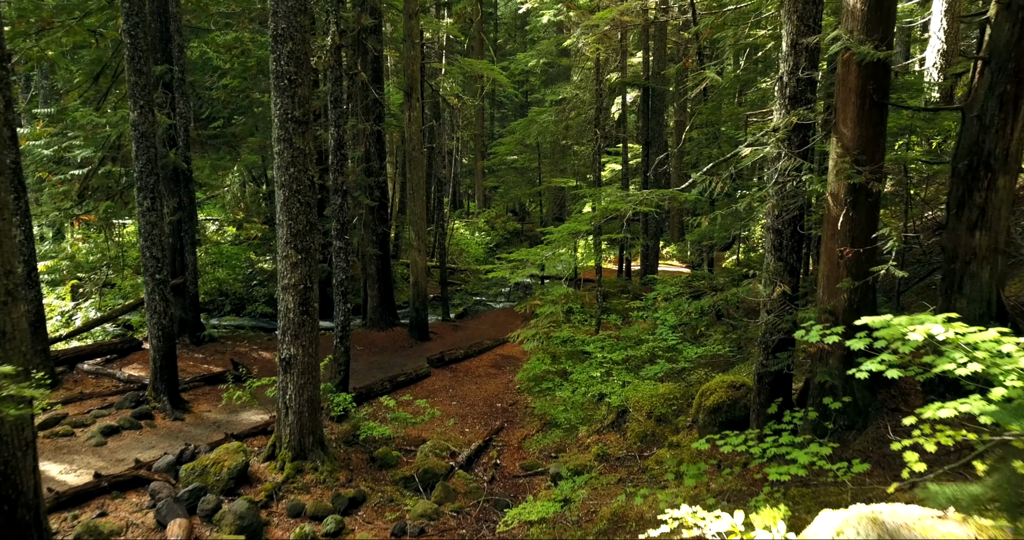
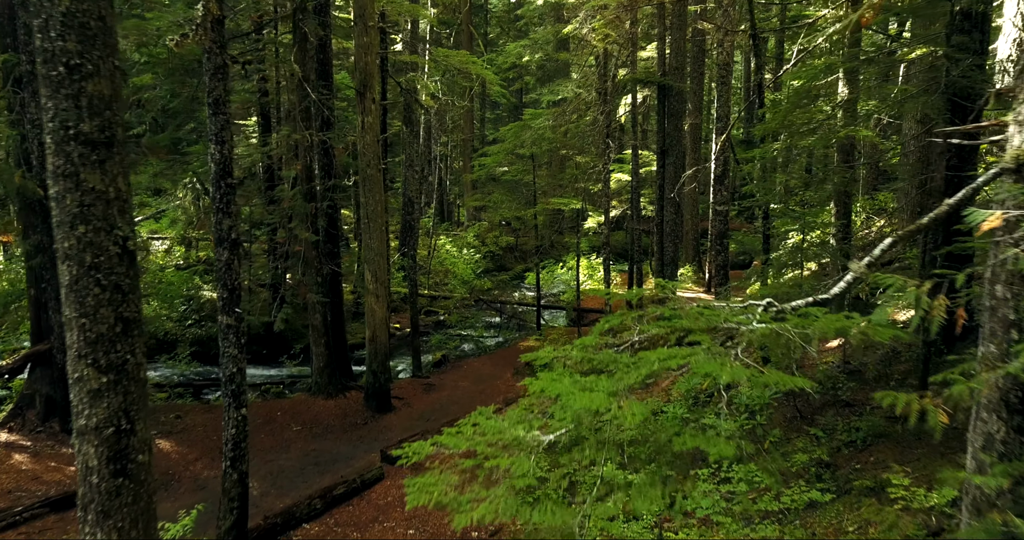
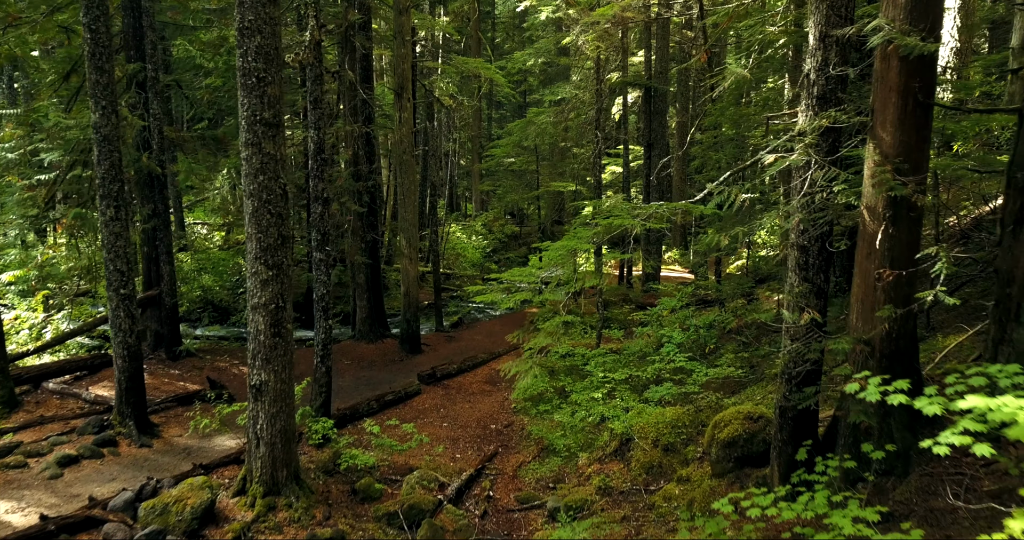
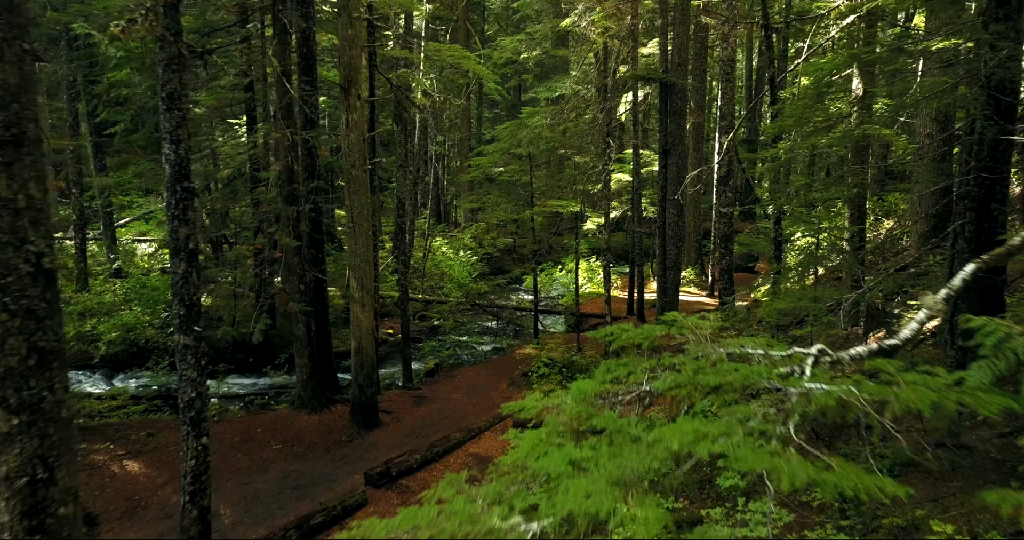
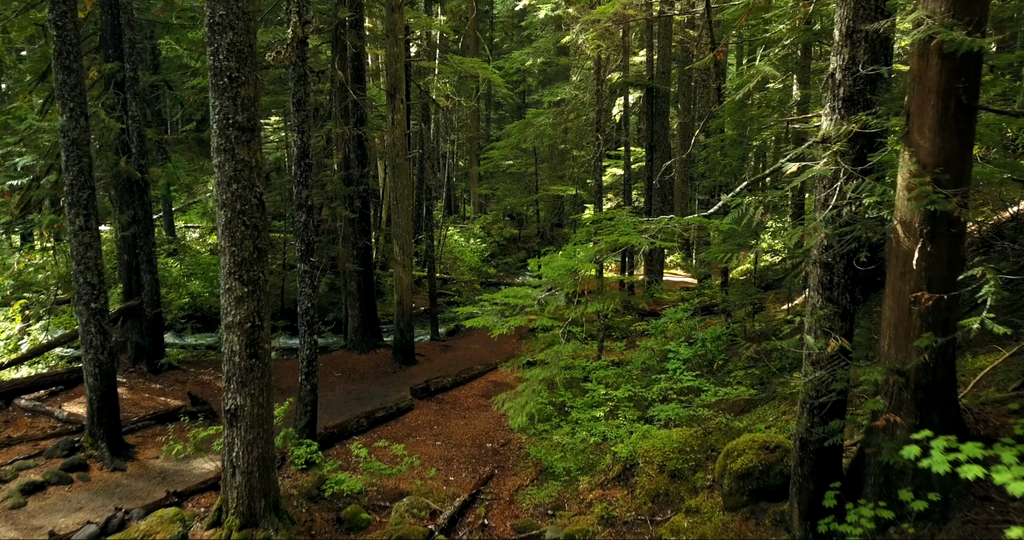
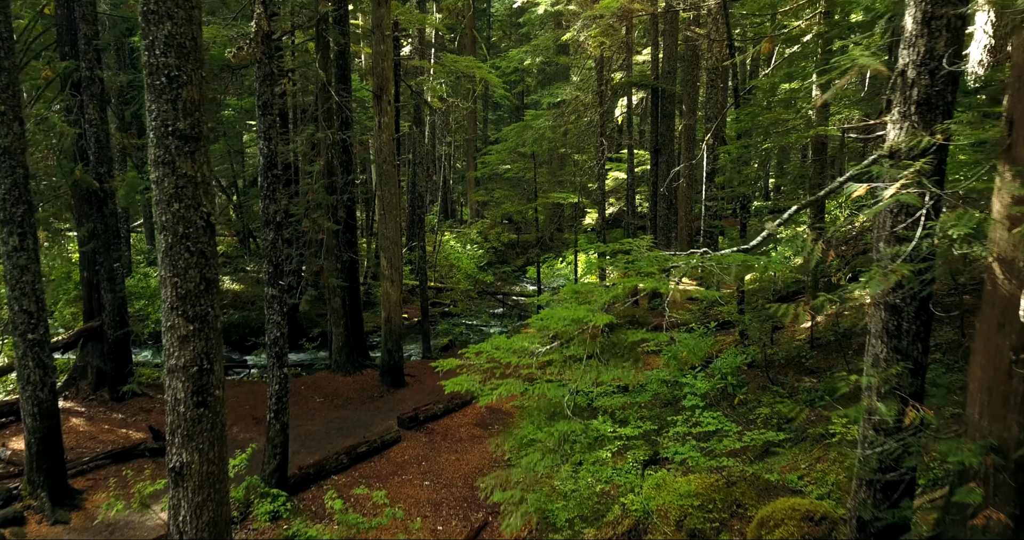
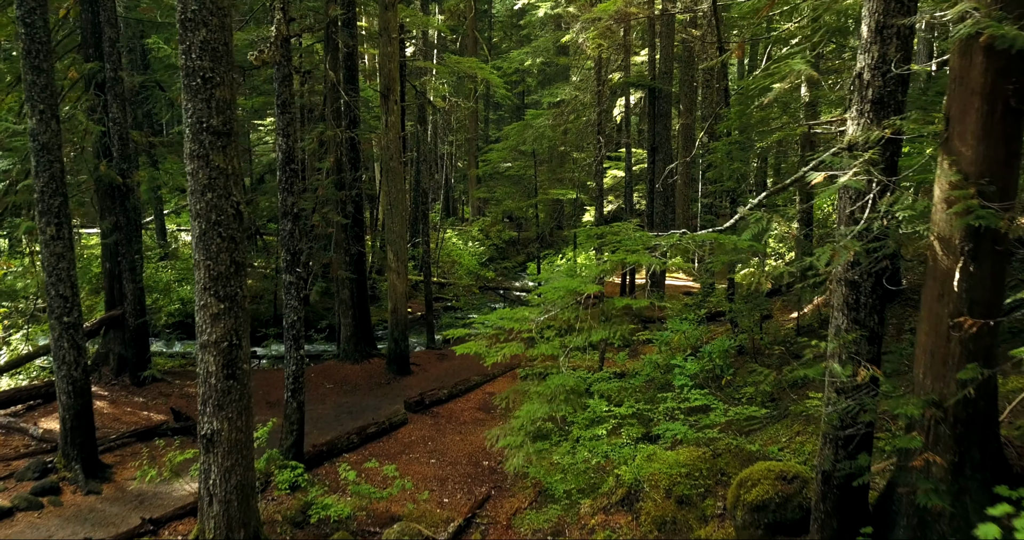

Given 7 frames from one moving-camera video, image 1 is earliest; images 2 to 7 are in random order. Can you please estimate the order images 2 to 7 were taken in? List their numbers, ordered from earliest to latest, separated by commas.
3, 5, 7, 6, 2, 4
